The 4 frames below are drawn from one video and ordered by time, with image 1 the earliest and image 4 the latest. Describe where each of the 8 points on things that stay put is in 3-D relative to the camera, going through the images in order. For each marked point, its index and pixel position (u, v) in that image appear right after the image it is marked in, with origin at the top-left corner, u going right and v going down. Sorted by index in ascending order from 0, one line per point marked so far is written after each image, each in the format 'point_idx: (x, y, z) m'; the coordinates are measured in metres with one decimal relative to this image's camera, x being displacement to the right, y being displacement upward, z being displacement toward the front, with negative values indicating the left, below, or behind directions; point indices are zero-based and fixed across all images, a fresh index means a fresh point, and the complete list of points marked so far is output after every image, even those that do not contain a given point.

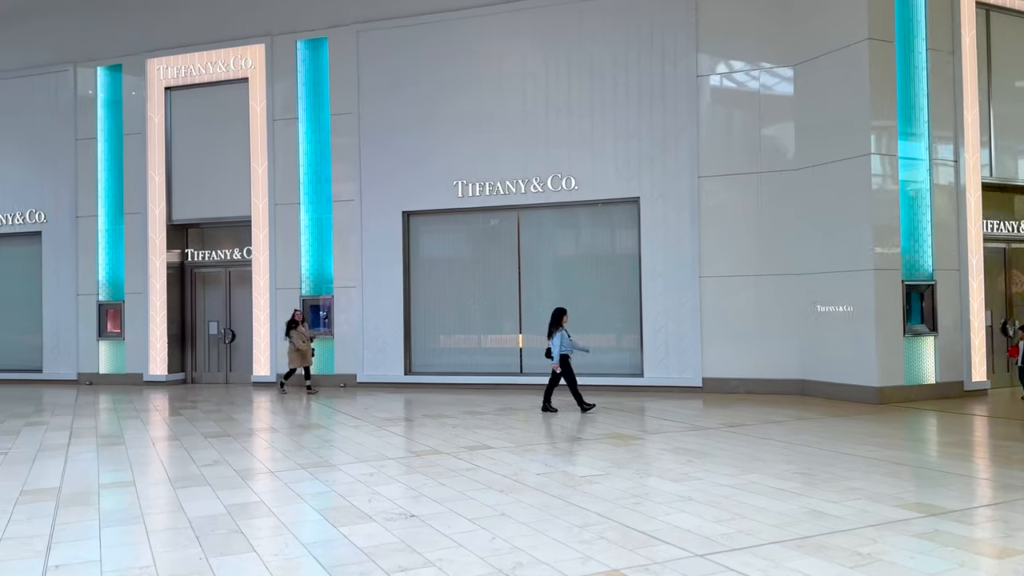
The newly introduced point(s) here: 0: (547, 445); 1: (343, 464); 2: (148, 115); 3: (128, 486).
0: (+0.3, -1.5, +7.7) m
1: (-1.5, -1.6, +7.0) m
2: (-7.2, +3.4, +15.7) m
3: (-3.0, -1.6, +6.3) m
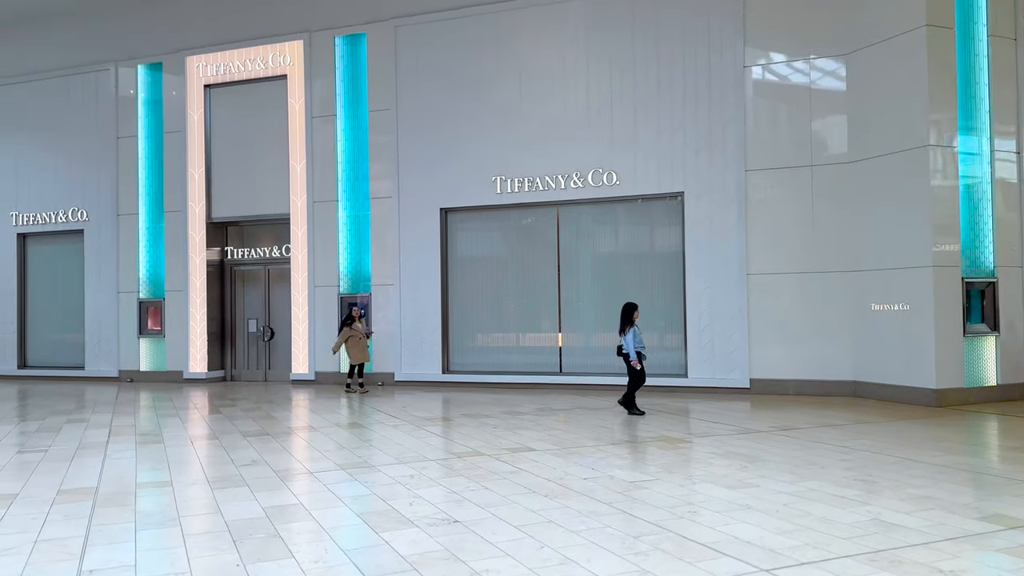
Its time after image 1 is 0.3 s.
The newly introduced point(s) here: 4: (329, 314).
0: (+0.7, -1.5, +7.4) m
1: (-1.1, -1.5, +6.8) m
2: (-6.4, +3.5, +15.7) m
3: (-2.7, -1.5, +6.1) m
4: (-3.4, -0.5, +14.6) m
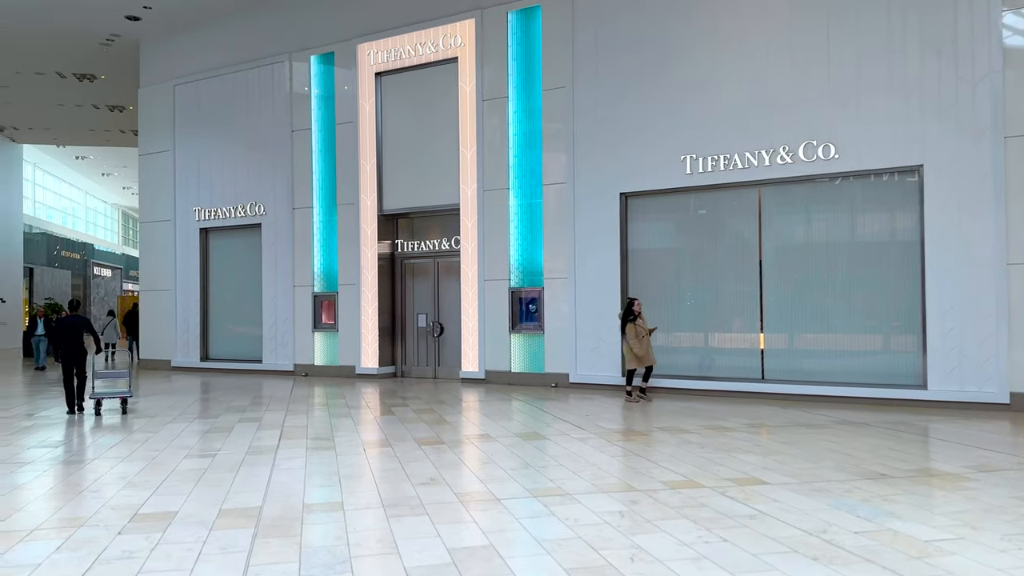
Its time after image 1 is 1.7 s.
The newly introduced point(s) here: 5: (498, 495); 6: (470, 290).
0: (+2.4, -1.4, +5.8) m
1: (+0.5, -1.5, +5.6) m
2: (-3.0, +3.6, +15.4) m
3: (-1.2, -1.5, +5.3) m
4: (-0.2, -0.4, +13.7) m
5: (-0.1, -1.5, +5.6) m
6: (-0.7, 0.0, +14.0) m
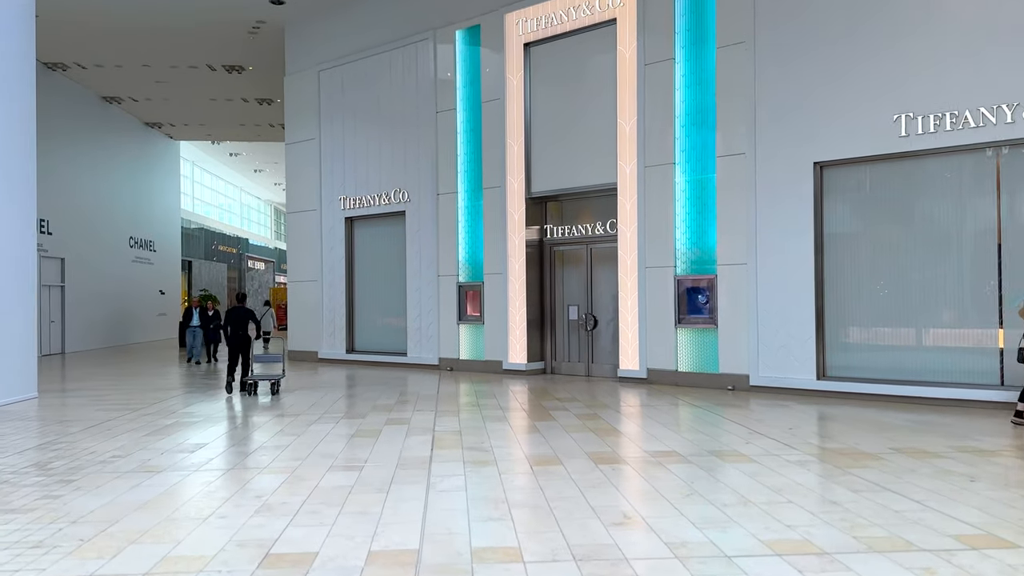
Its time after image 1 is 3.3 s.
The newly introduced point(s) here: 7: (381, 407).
0: (+3.7, -1.3, +4.0) m
1: (+1.7, -1.4, +4.0) m
2: (-0.1, +3.8, +14.2) m
3: (0.0, -1.4, +4.0) m
4: (+2.3, -0.2, +12.1) m
5: (+1.1, -1.4, +4.2) m
6: (+1.9, +0.1, +12.6) m
7: (-1.7, -1.5, +10.0) m
